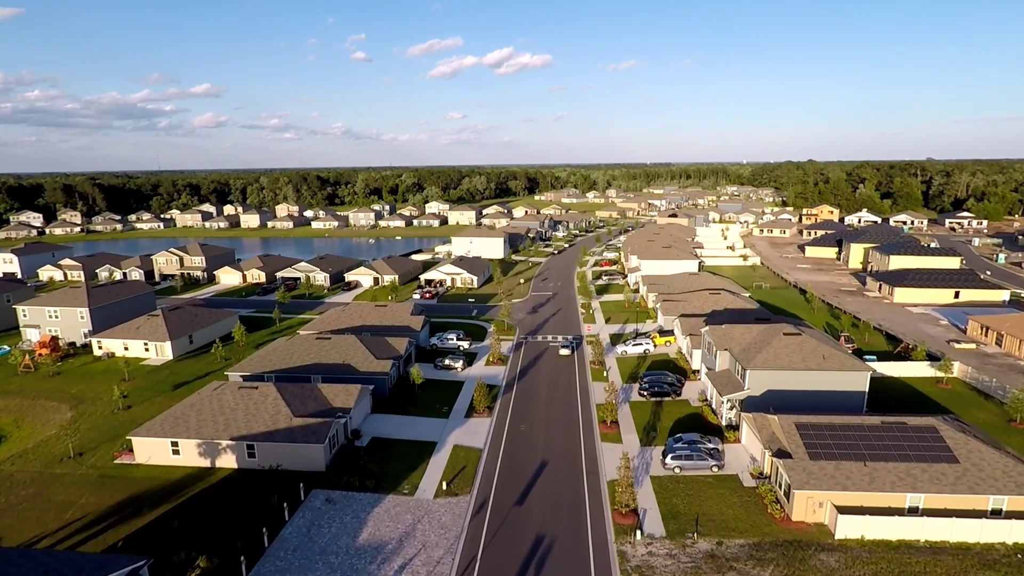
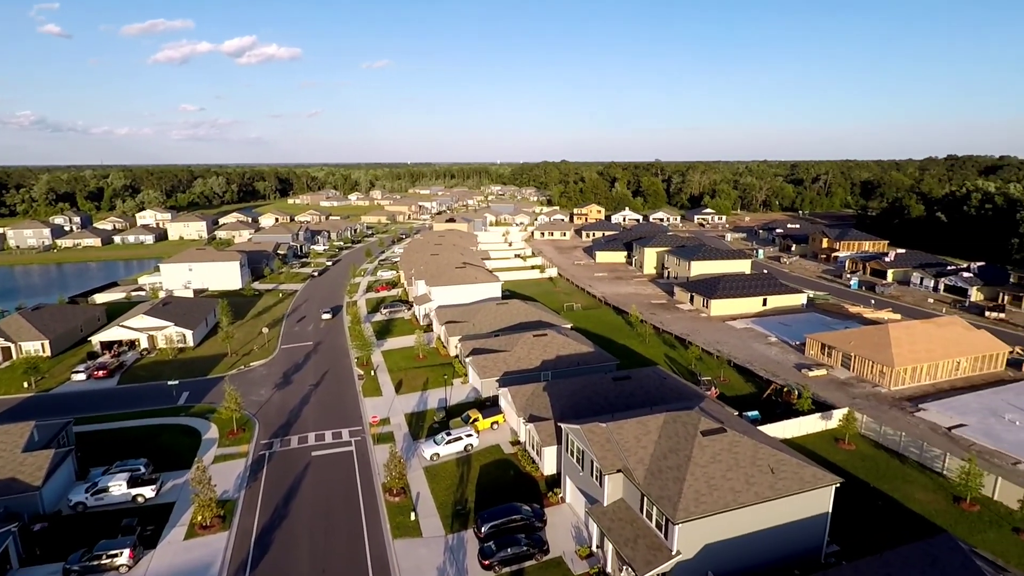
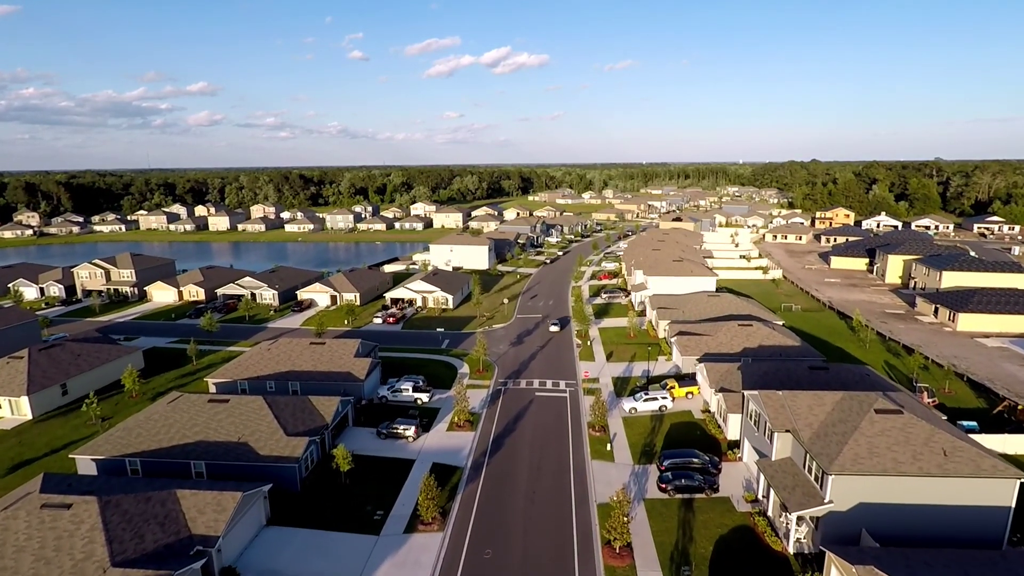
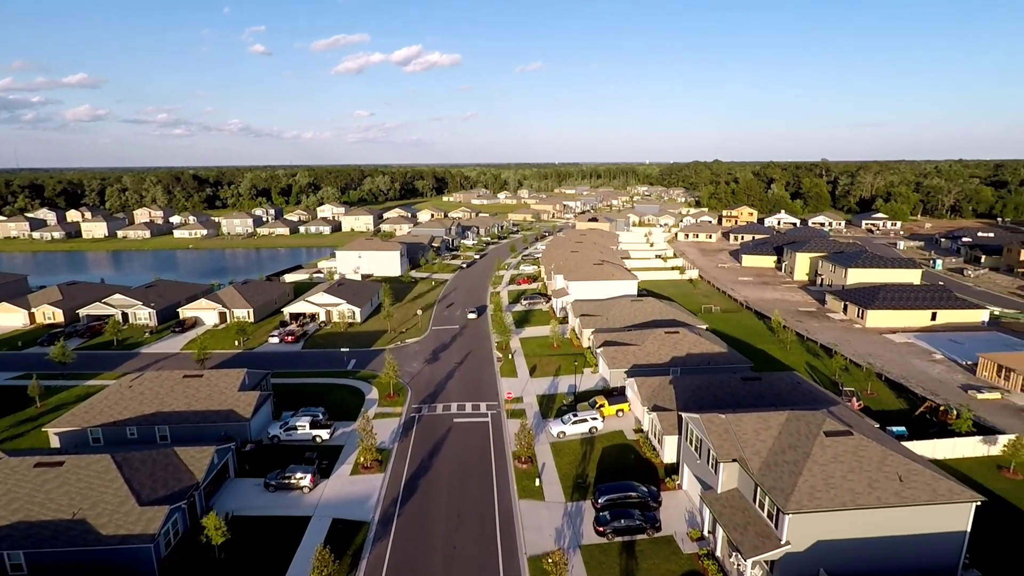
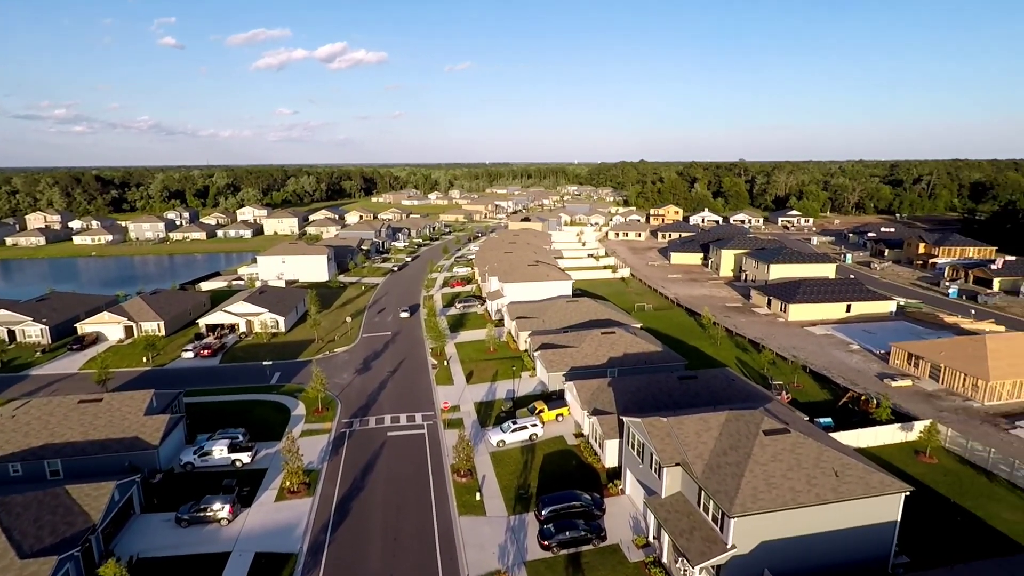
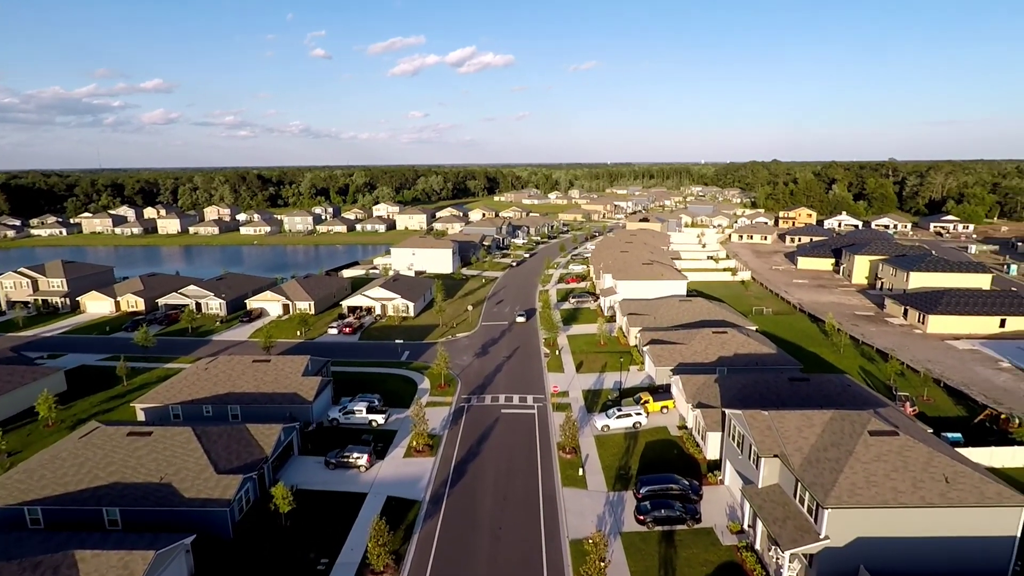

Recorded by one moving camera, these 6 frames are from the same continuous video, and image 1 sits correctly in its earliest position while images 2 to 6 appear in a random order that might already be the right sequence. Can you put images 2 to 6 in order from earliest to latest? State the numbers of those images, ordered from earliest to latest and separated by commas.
3, 6, 4, 5, 2
